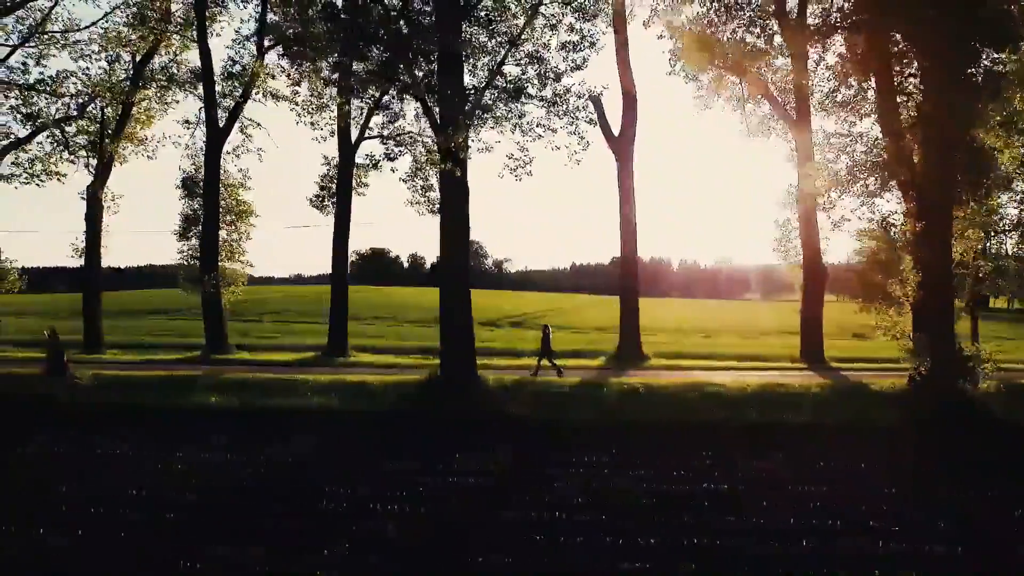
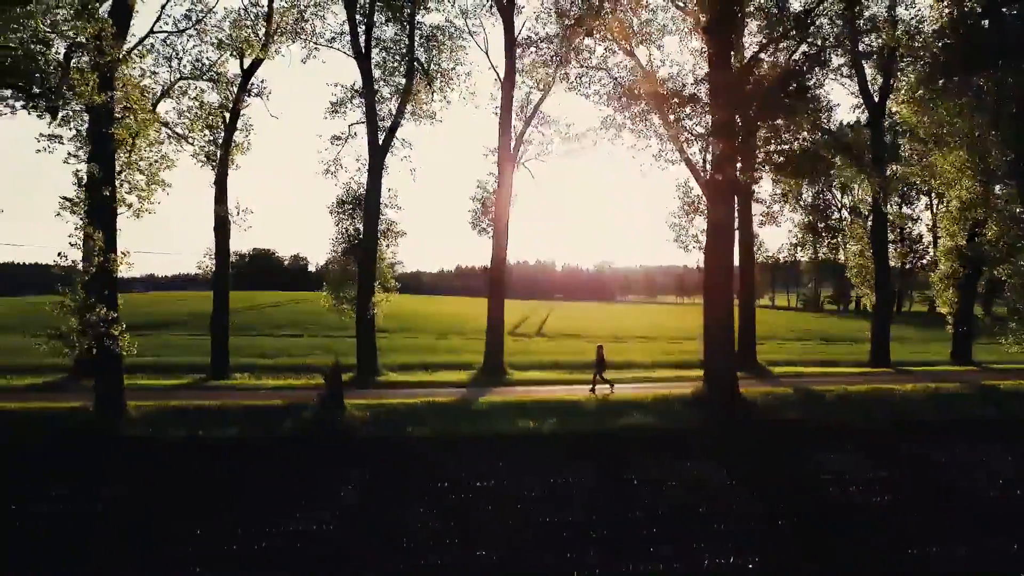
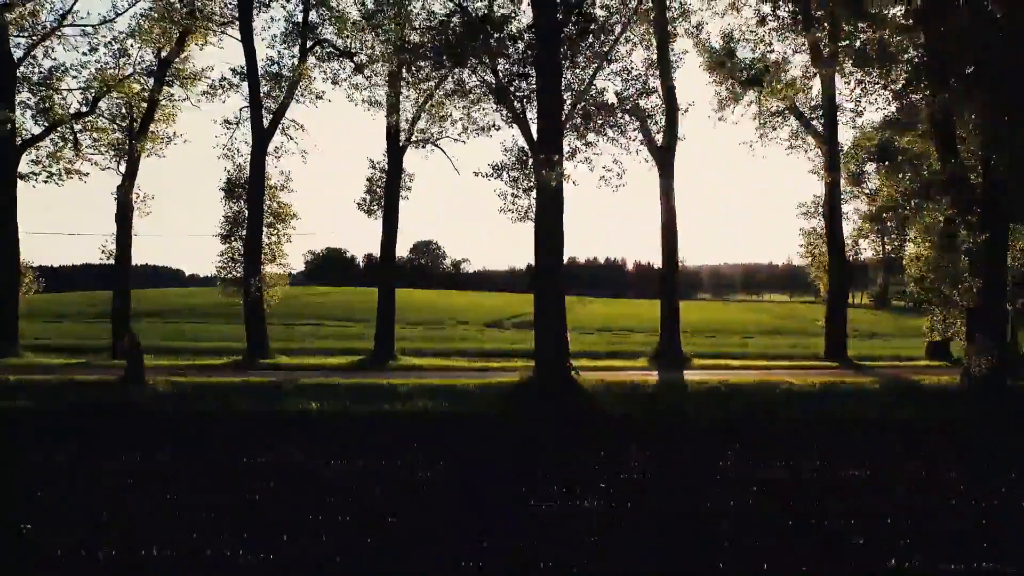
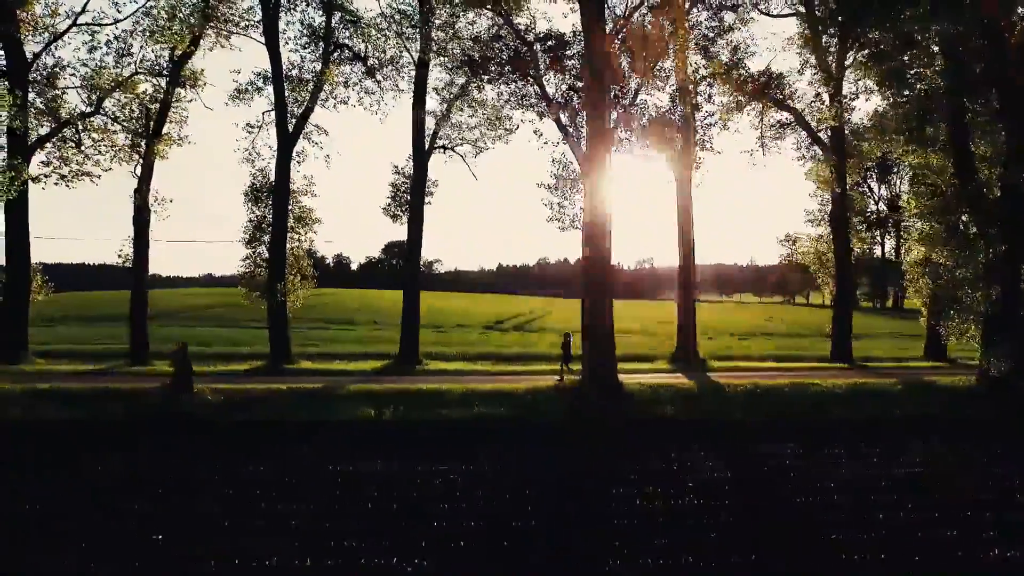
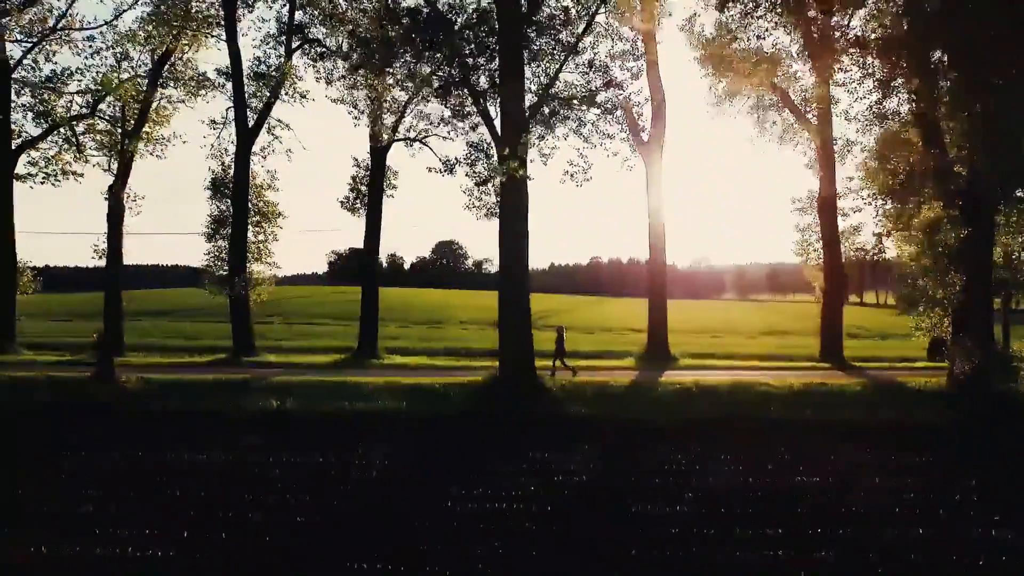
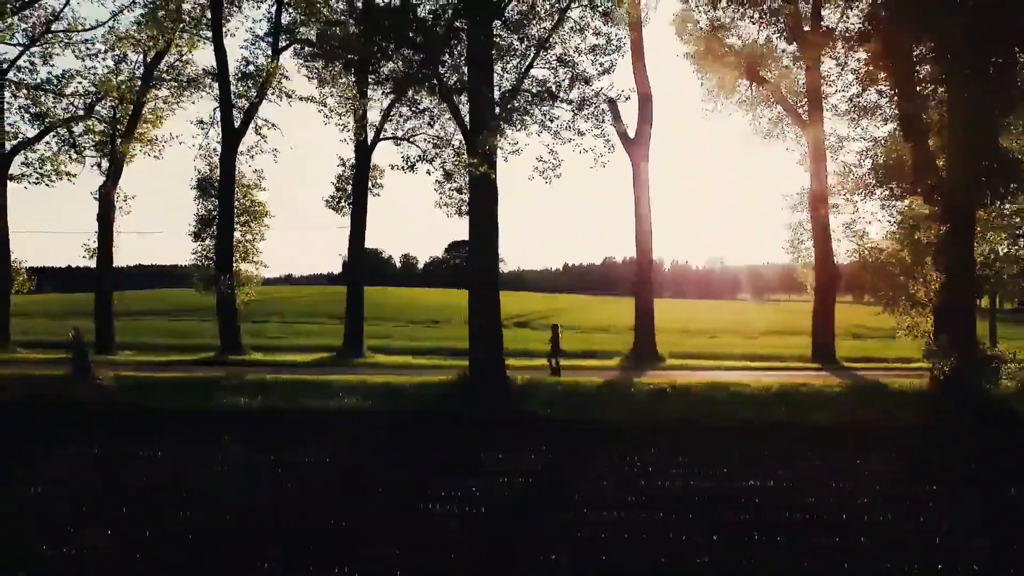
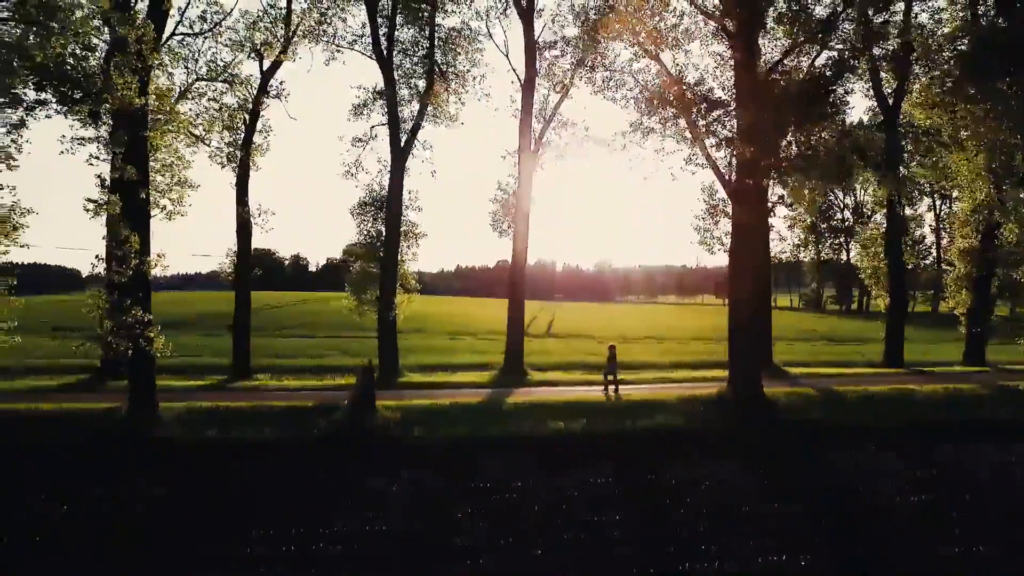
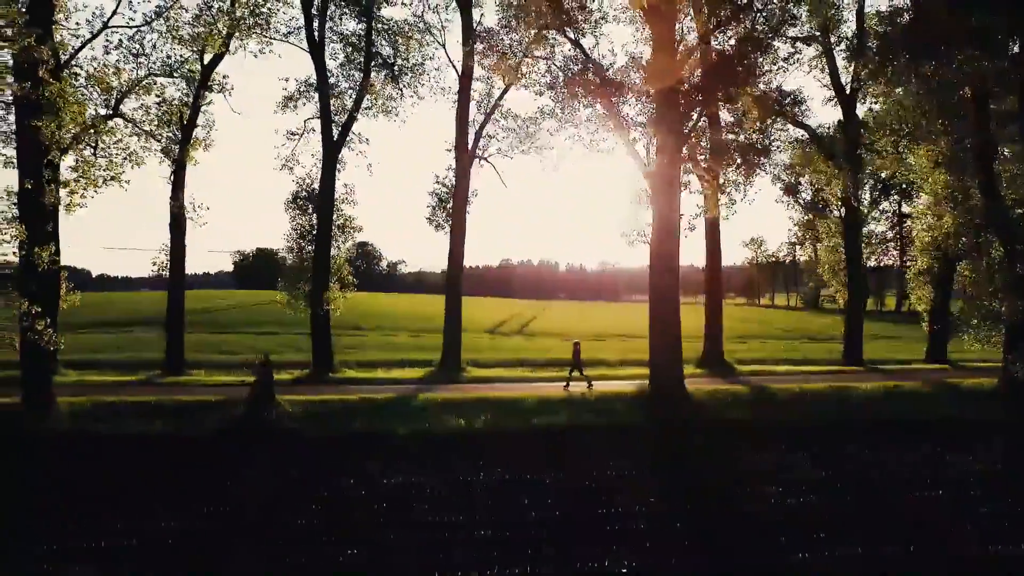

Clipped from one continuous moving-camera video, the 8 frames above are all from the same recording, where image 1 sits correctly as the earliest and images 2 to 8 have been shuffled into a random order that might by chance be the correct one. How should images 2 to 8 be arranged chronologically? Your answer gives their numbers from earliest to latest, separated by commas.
6, 5, 3, 4, 8, 2, 7
